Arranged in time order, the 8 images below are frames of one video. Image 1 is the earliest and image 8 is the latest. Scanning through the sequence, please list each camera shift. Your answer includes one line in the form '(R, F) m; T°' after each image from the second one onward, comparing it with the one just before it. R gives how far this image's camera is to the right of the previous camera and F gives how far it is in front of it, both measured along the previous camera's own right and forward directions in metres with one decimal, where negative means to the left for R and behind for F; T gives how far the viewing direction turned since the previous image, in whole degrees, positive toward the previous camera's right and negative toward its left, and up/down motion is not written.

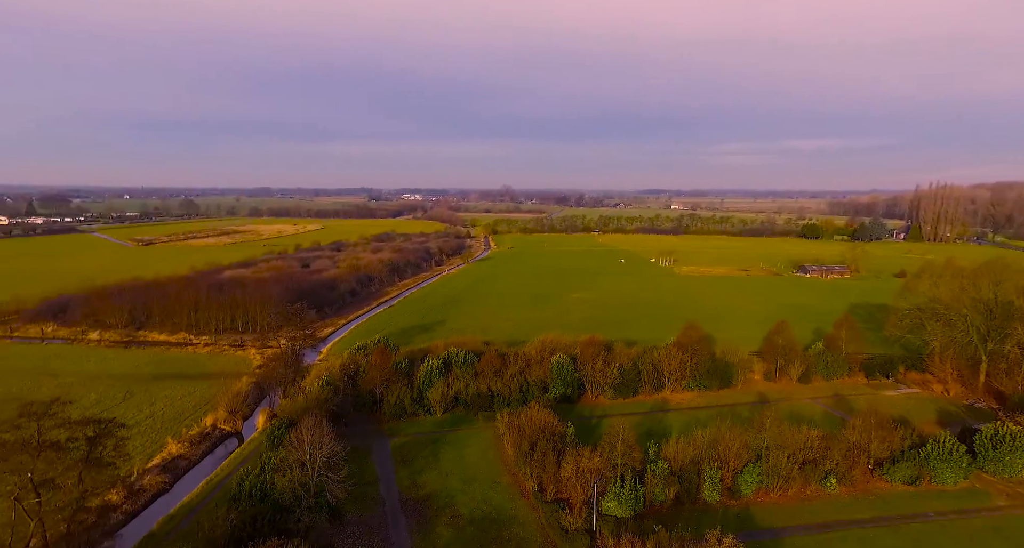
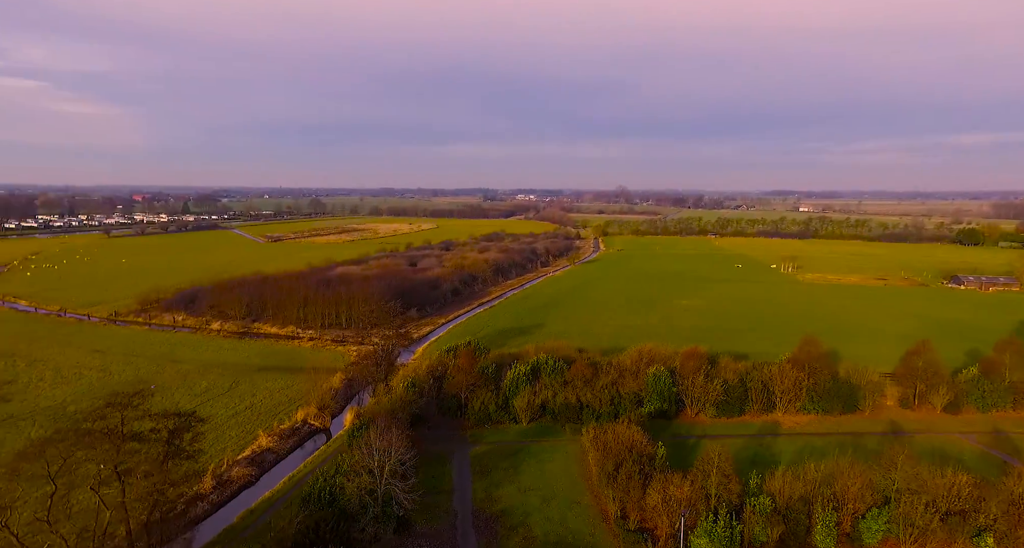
(+0.8, +1.4) m; -10°
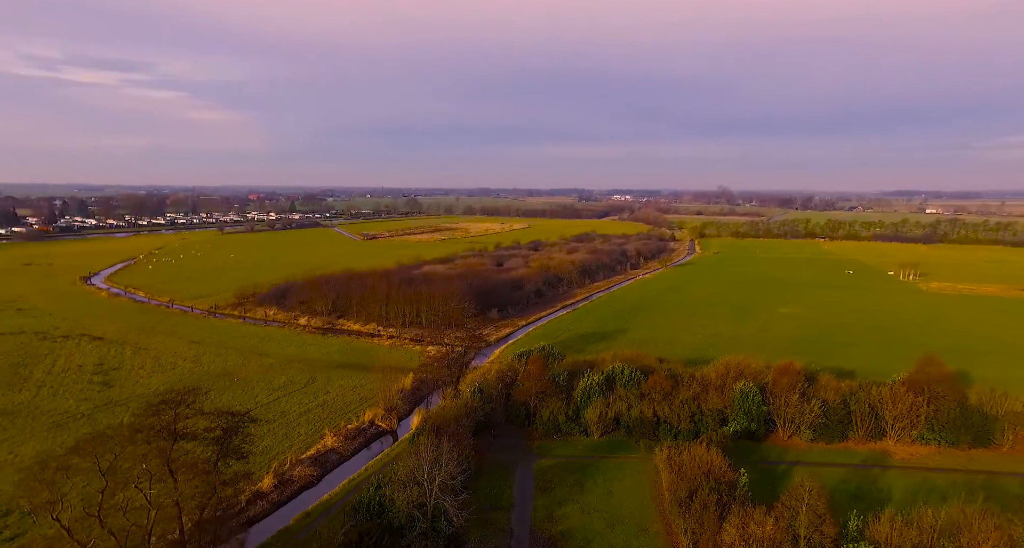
(+0.8, +1.4) m; -9°
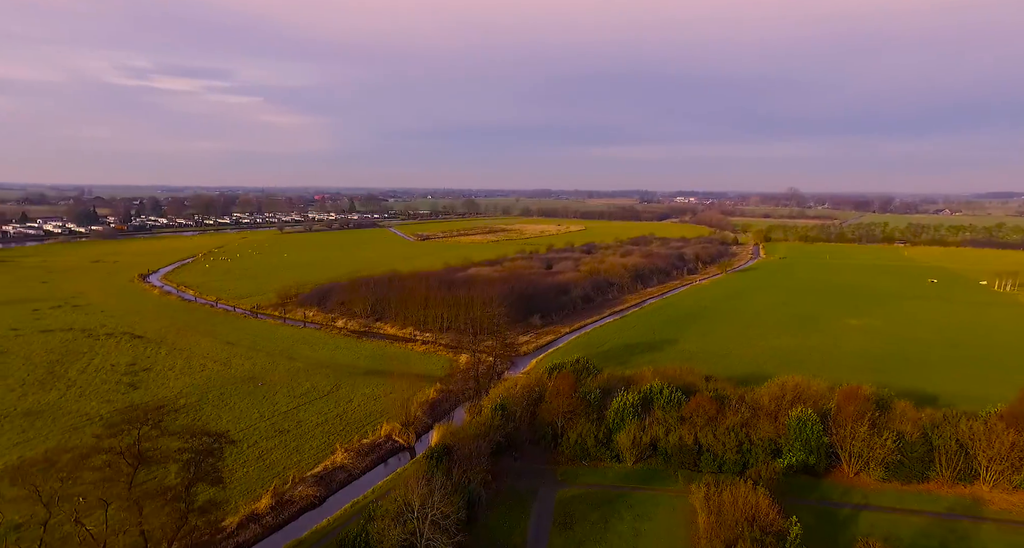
(+1.2, +2.2) m; -6°
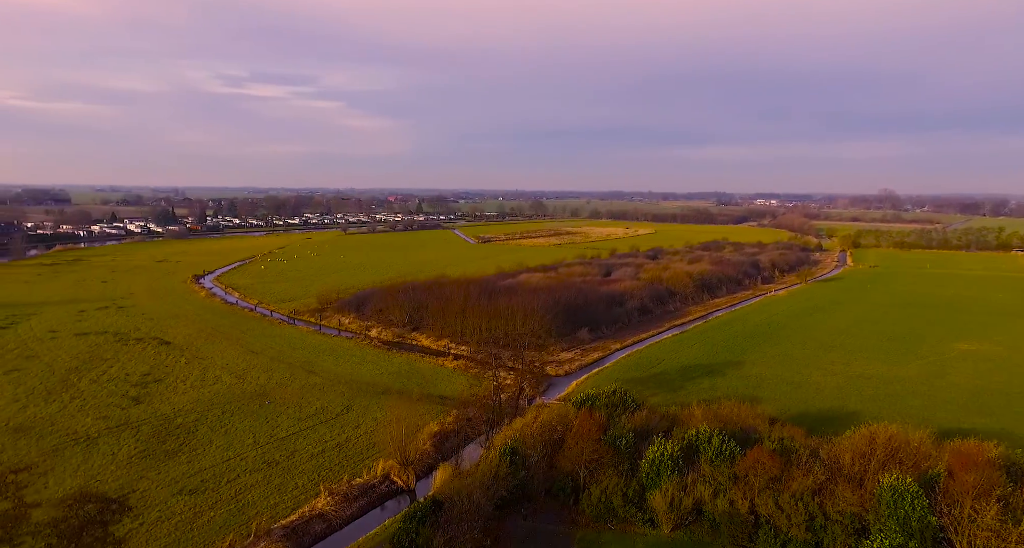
(+1.7, +3.9) m; -7°
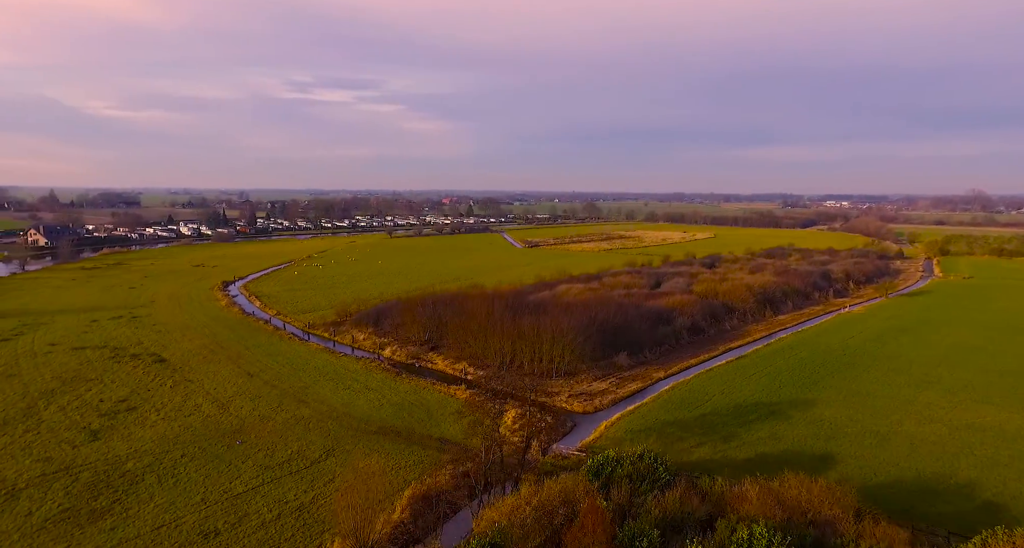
(+1.7, +4.9) m; -5°
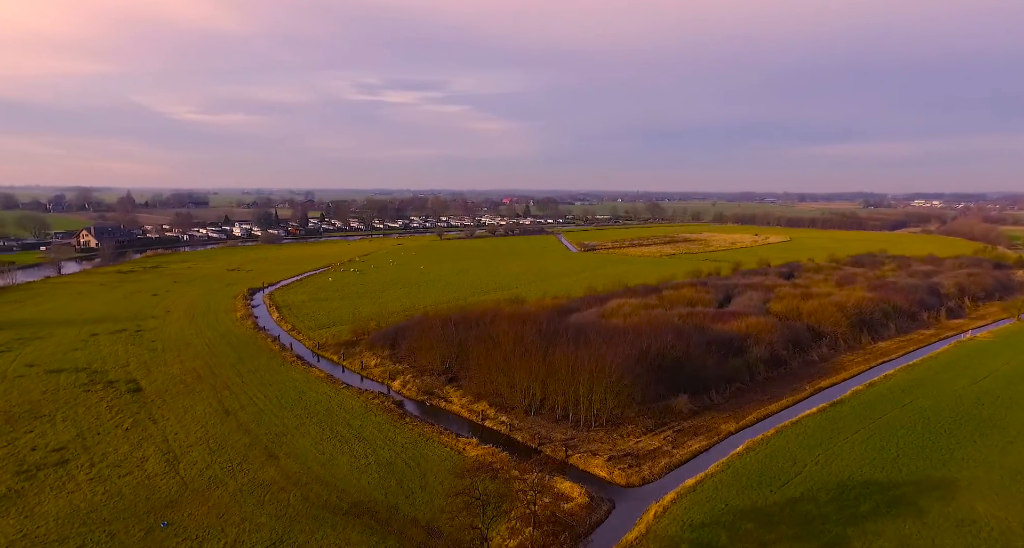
(+1.4, +6.7) m; -6°
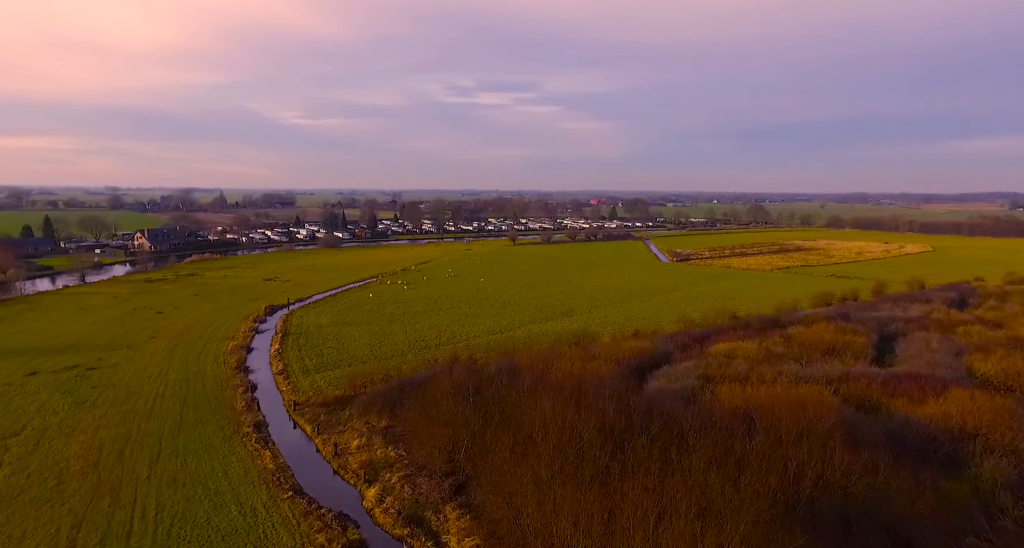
(+1.3, +12.9) m; -8°
